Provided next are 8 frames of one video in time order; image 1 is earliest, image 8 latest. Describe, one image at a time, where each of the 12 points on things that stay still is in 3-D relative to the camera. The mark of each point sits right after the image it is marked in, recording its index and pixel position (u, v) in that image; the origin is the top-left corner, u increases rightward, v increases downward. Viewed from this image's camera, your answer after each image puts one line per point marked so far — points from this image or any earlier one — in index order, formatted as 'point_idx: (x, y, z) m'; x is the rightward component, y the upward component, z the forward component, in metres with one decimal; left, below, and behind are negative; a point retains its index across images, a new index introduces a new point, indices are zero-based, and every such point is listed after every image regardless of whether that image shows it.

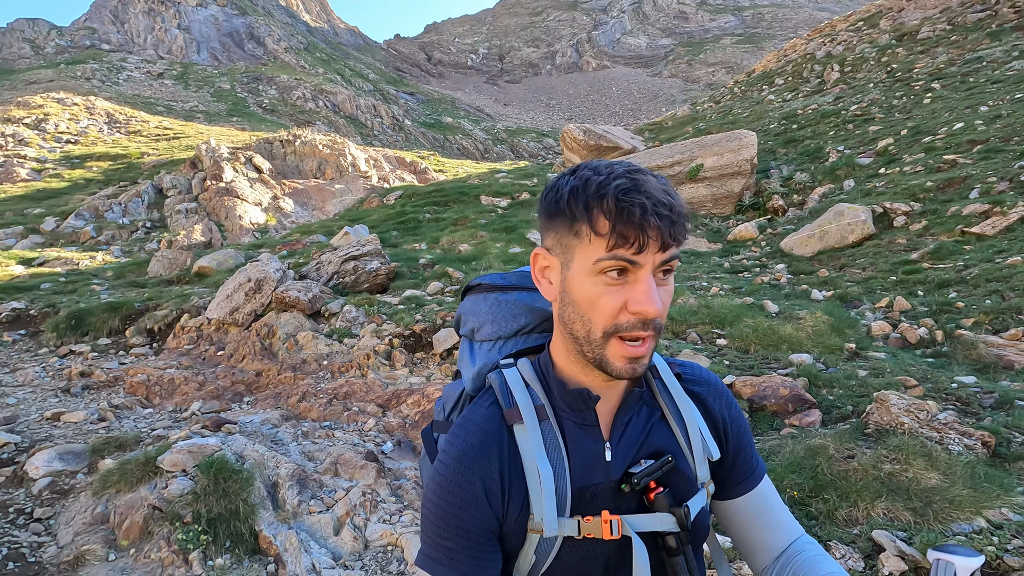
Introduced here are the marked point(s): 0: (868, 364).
0: (+3.7, -0.8, +5.5) m
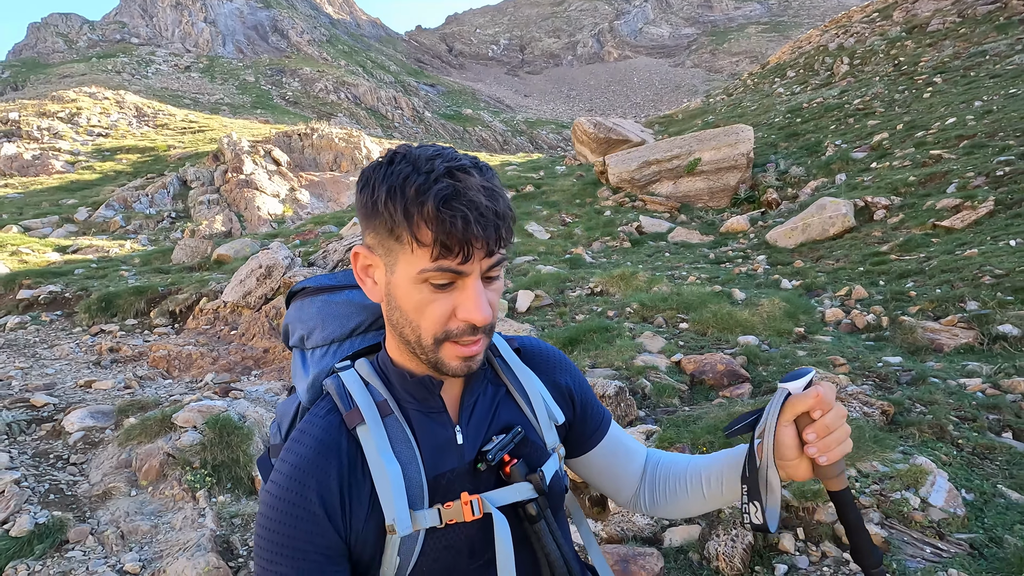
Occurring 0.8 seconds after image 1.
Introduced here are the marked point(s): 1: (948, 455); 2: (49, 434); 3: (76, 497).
0: (+3.3, -0.7, +6.0) m
1: (+3.2, -1.2, +3.9) m
2: (-4.8, -1.5, +5.5) m
3: (-3.7, -1.8, +4.5) m
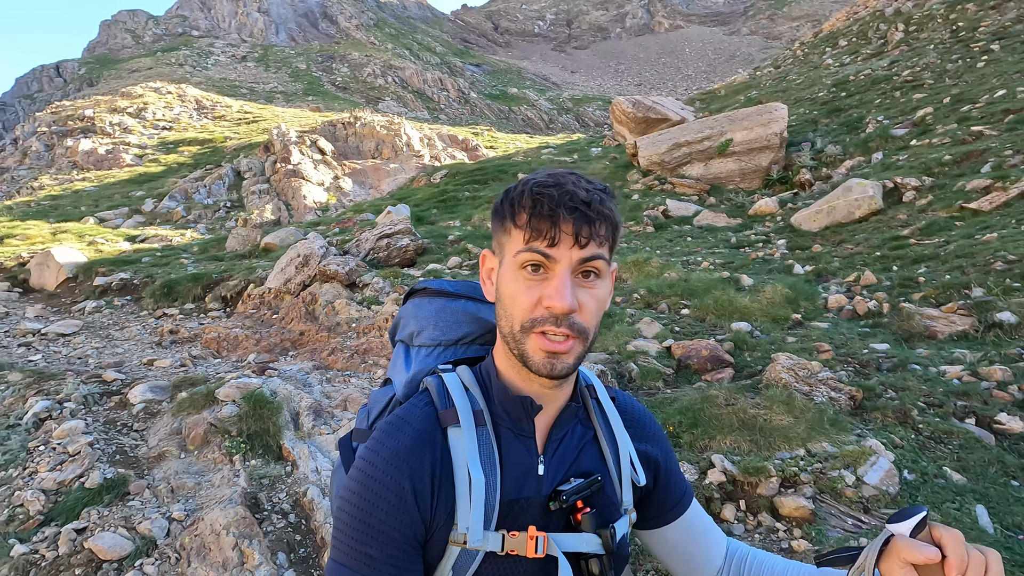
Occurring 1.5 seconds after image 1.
0: (+3.4, -0.5, +6.2) m
1: (+3.0, -1.2, +4.2) m
2: (-4.8, -1.4, +6.5) m
3: (-3.8, -1.7, +5.4) m
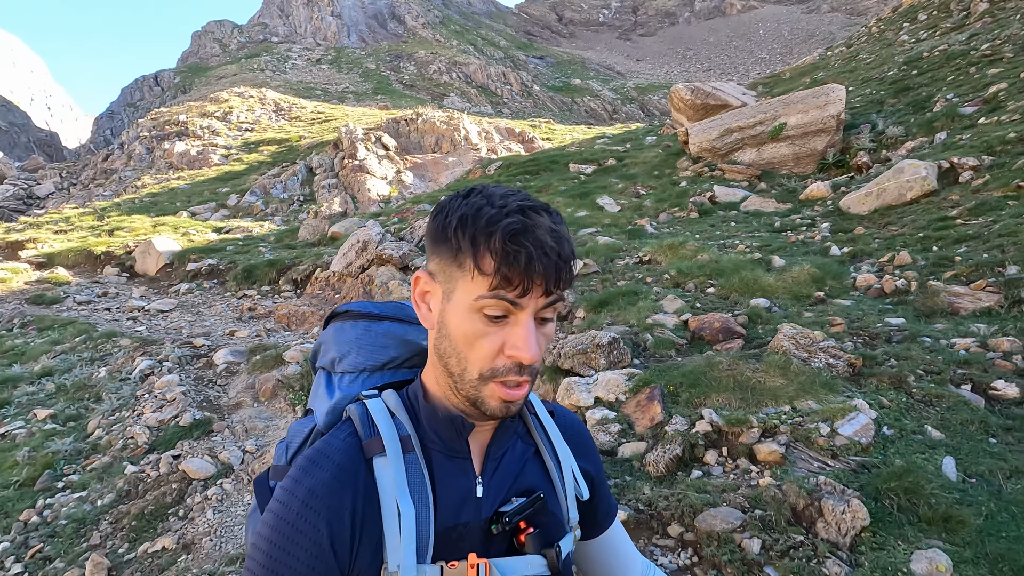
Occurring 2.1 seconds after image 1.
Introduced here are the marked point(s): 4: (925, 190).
0: (+3.7, -0.2, +6.3) m
1: (+3.1, -0.9, +4.4) m
2: (-4.4, -1.1, +7.6) m
3: (-3.5, -1.4, +6.4) m
4: (+7.6, +1.8, +9.8) m
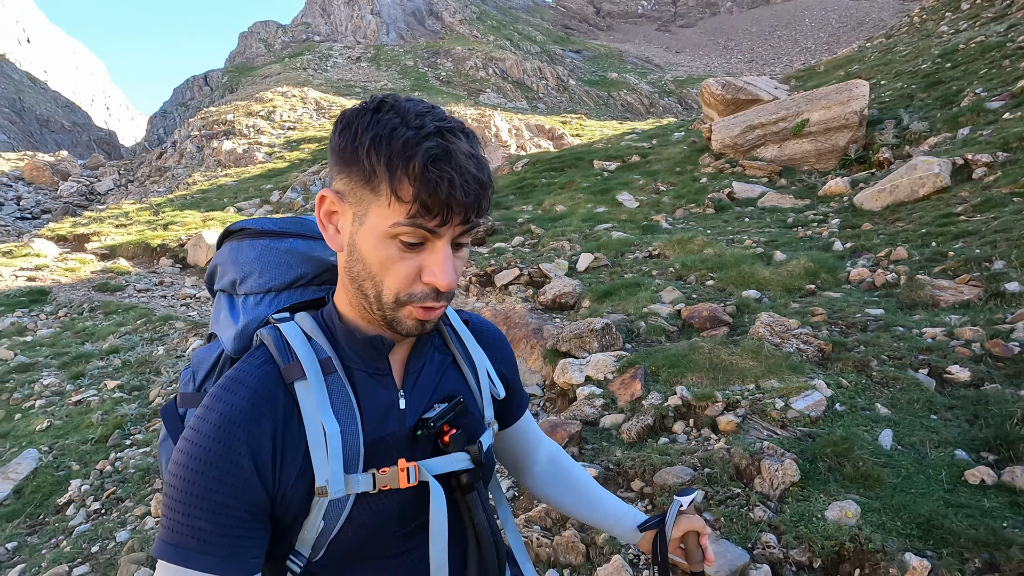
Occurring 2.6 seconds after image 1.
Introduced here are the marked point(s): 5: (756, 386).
0: (+3.7, -0.2, +6.7) m
1: (+3.0, -0.8, +4.8) m
2: (-4.2, -0.9, +8.5) m
3: (-3.4, -1.3, +7.3) m
4: (+7.9, +1.9, +9.9) m
5: (+2.2, -0.9, +4.8) m
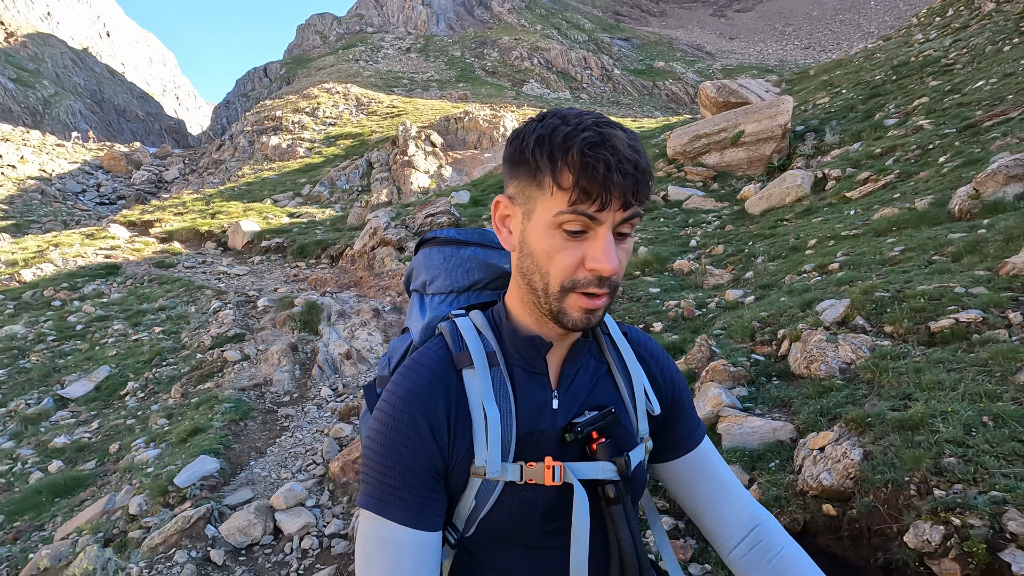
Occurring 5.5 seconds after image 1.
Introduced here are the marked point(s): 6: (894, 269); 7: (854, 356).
0: (+2.0, +0.1, +9.4) m
1: (+1.1, -0.6, +7.5) m
2: (-5.8, -0.4, +11.8) m
3: (-5.1, -0.8, +10.6) m
4: (+6.5, +2.1, +12.1) m
5: (+0.3, -0.6, +7.6) m
6: (+4.2, +0.2, +5.8) m
7: (+2.8, -0.6, +4.4) m
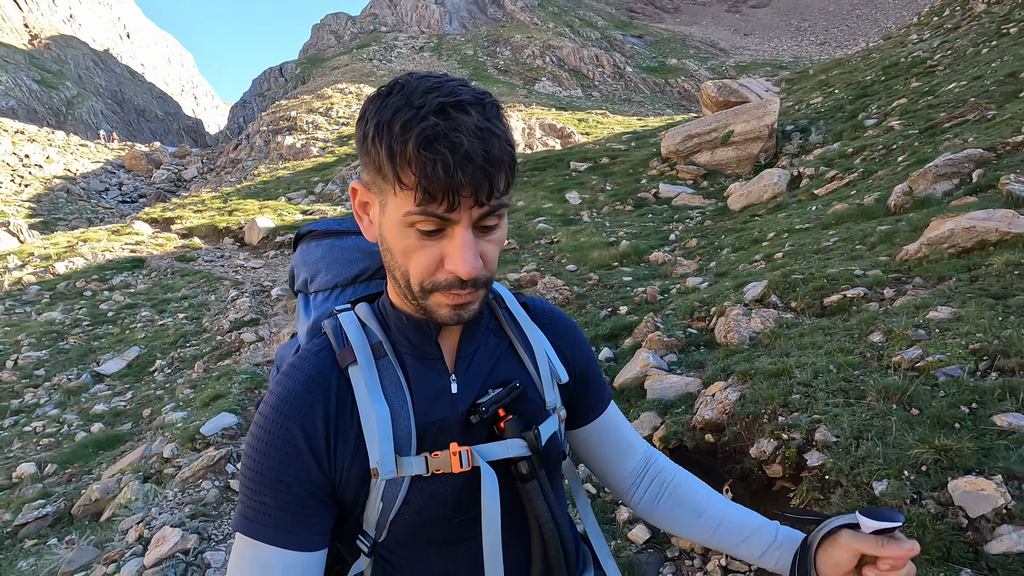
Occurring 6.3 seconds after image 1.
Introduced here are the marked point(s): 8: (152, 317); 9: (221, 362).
0: (+1.8, +0.3, +10.2) m
1: (+0.8, -0.4, +8.4) m
2: (-6.0, -0.2, +12.9) m
3: (-5.3, -0.6, +11.6) m
4: (+6.3, +2.3, +12.9) m
5: (0.0, -0.4, +8.5) m
6: (+3.9, +0.4, +6.7) m
7: (+2.4, -0.4, +5.2) m
8: (-8.6, -0.7, +12.8) m
9: (-5.1, -1.3, +9.5) m
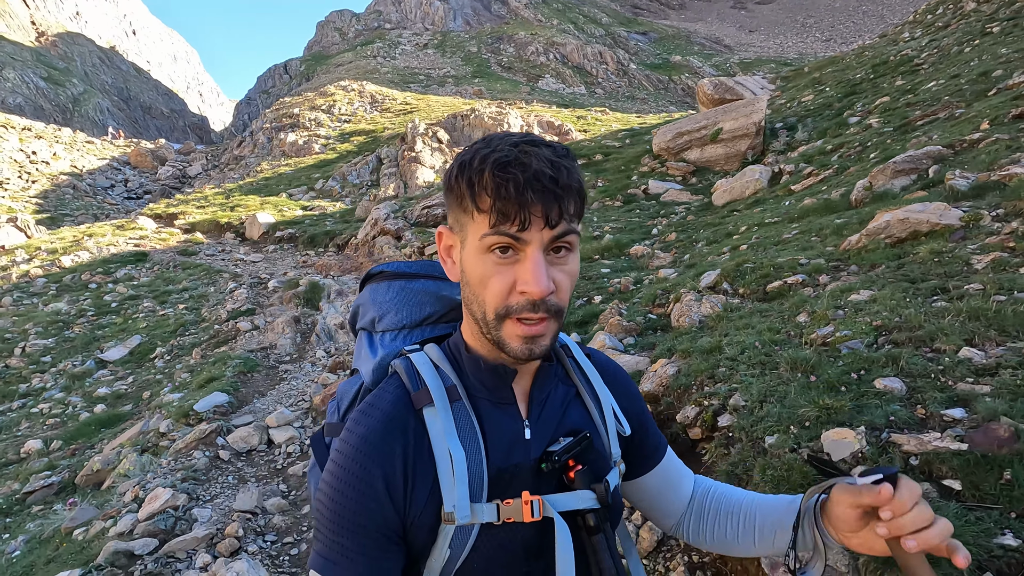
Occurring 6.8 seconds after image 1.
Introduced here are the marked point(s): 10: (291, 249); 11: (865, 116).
0: (+1.5, +0.5, +10.7) m
1: (+0.5, -0.2, +8.9) m
2: (-6.2, 0.0, +13.4) m
3: (-5.6, -0.4, +12.1) m
4: (+6.0, +2.5, +13.3) m
5: (-0.3, -0.3, +9.0) m
6: (+3.6, +0.5, +7.1) m
7: (+2.1, -0.2, +5.6) m
8: (-8.9, -0.5, +13.3) m
9: (-5.5, -1.1, +9.9) m
10: (-8.1, +1.4, +19.3) m
11: (+9.9, +4.8, +15.1) m
